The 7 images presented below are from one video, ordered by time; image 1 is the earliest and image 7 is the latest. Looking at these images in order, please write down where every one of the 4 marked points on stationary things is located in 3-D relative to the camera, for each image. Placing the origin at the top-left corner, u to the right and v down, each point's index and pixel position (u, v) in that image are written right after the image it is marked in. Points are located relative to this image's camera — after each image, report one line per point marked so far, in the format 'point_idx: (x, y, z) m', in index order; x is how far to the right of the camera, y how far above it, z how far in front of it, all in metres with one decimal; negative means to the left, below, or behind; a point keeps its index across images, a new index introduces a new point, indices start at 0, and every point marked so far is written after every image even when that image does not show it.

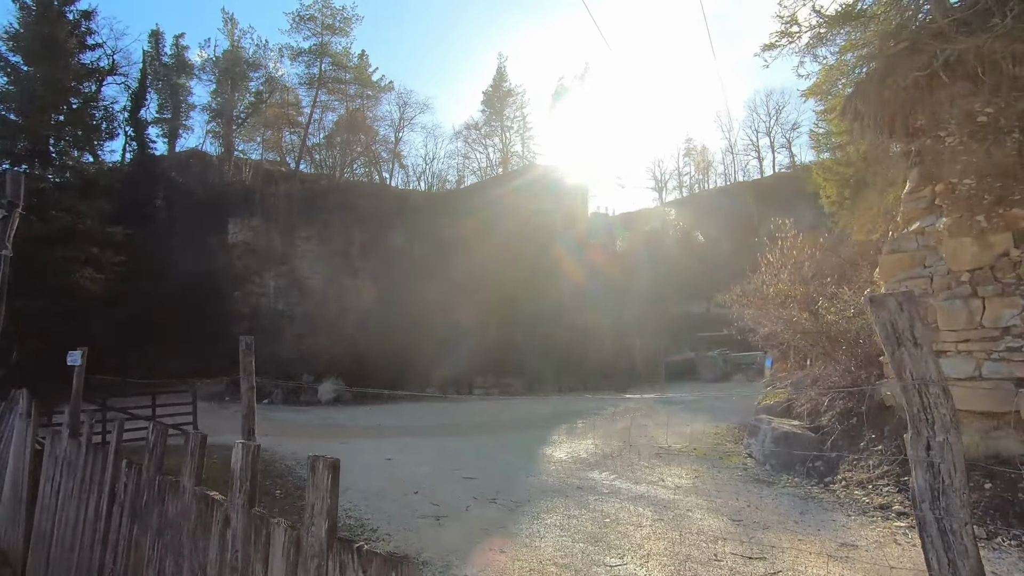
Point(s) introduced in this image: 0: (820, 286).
0: (+5.4, 0.0, +9.5) m
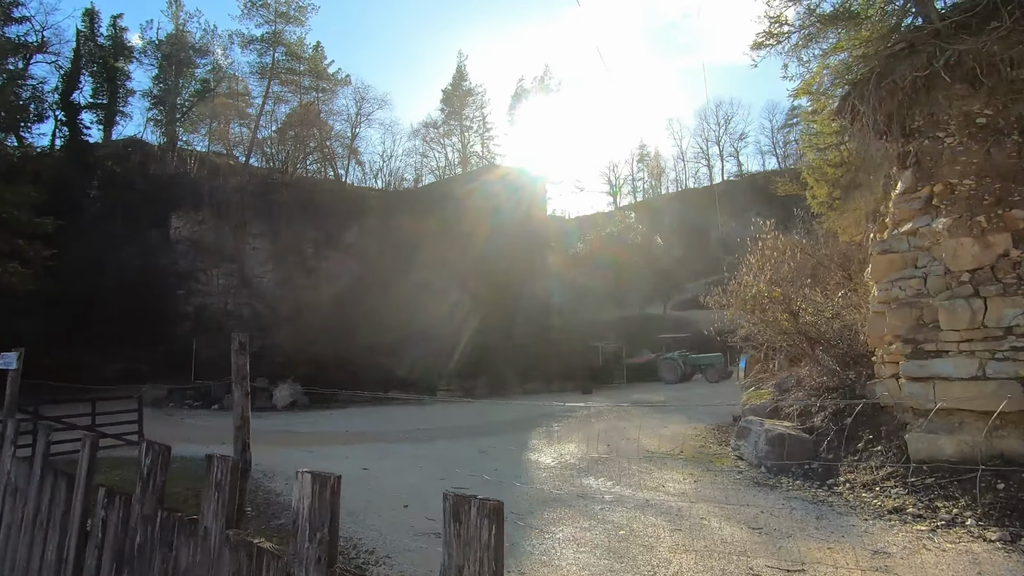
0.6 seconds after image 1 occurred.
0: (+5.1, 0.0, +9.5) m
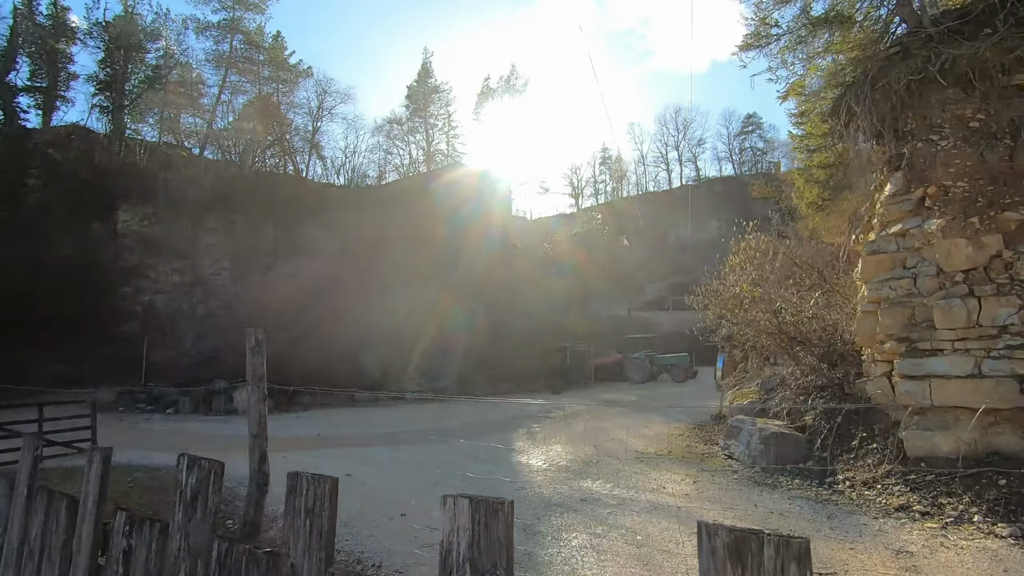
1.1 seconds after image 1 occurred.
0: (+4.8, 0.0, +9.7) m
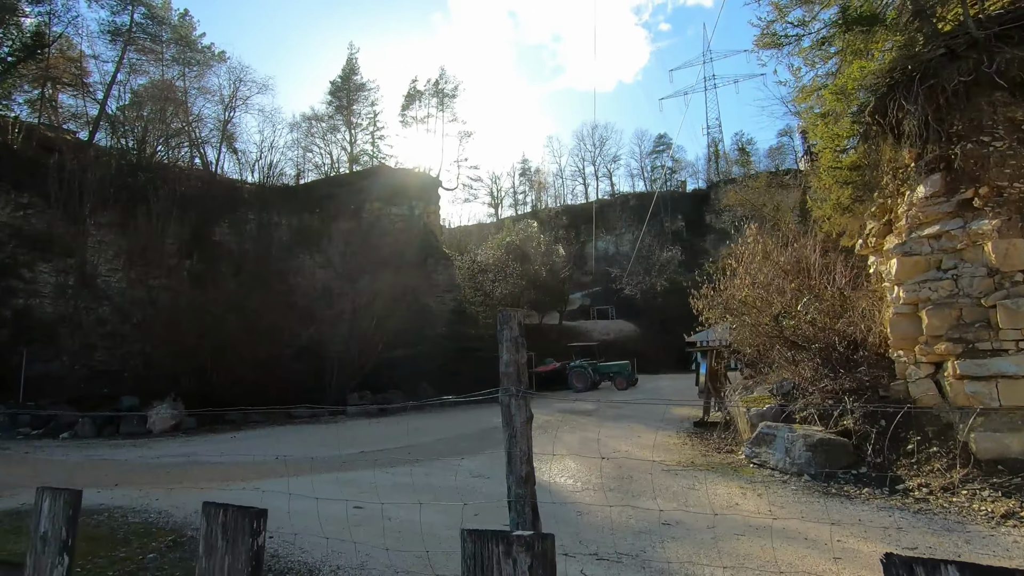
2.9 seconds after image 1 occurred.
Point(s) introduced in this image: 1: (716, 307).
0: (+4.8, -0.1, +9.6) m
1: (+4.1, -0.4, +10.8) m
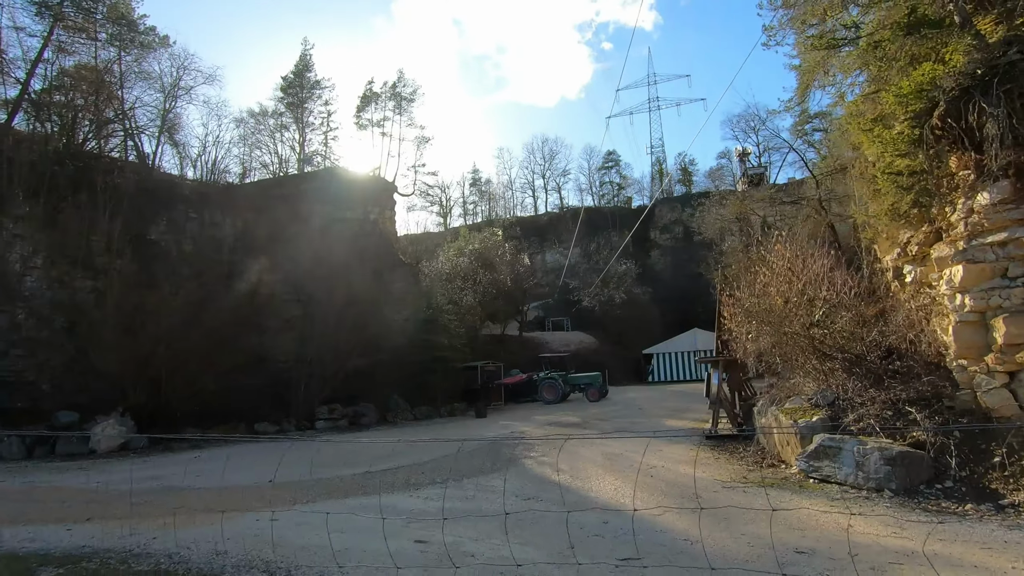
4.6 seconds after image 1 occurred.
0: (+5.3, -0.2, +9.4) m
1: (+4.4, -0.5, +10.5) m
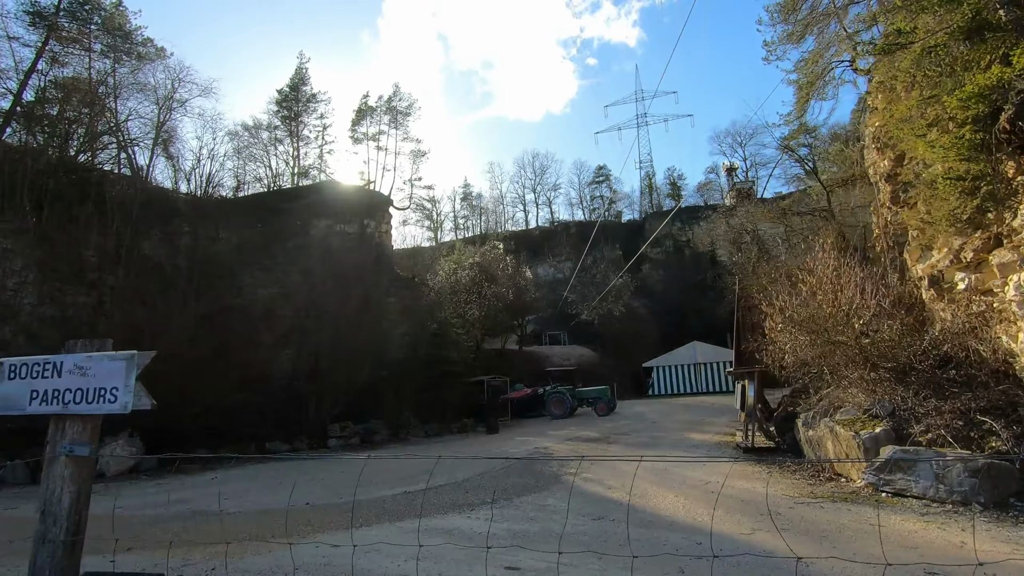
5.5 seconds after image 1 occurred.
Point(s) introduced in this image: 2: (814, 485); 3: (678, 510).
0: (+6.1, -0.4, +9.3) m
1: (+5.1, -0.7, +10.3) m
2: (+4.4, -2.9, +8.0) m
3: (+2.2, -2.8, +6.8) m
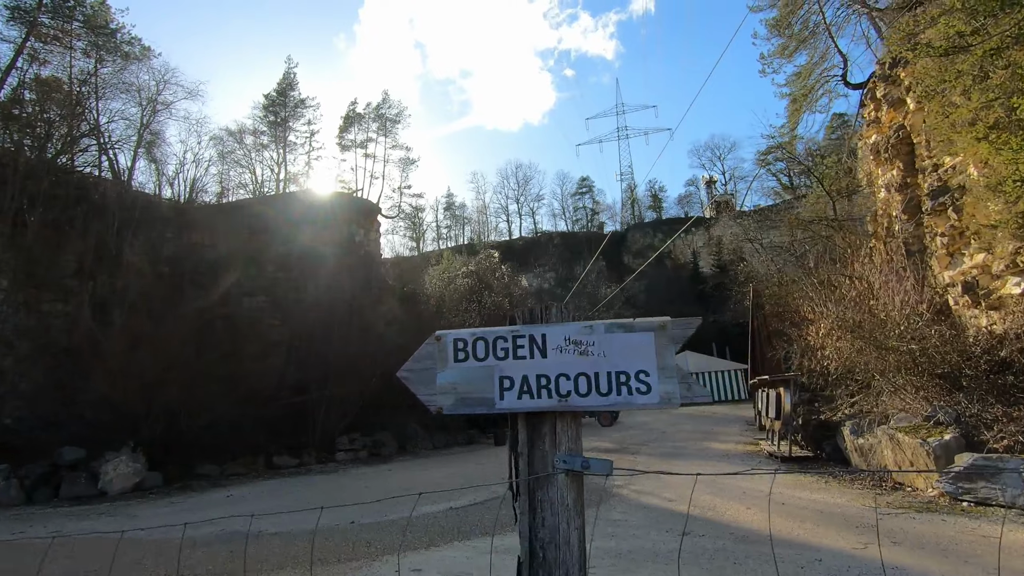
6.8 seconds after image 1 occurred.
0: (+6.9, -0.5, +9.2) m
1: (+5.9, -0.8, +10.1) m
2: (+5.3, -3.0, +7.8) m
3: (+3.1, -2.8, +6.5) m
